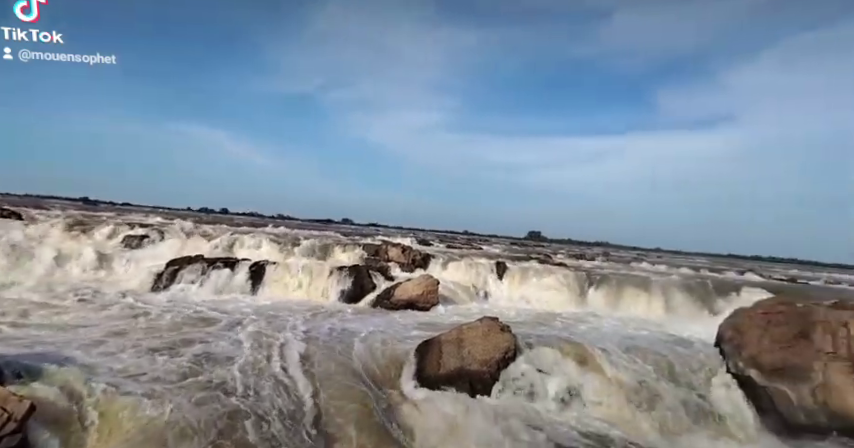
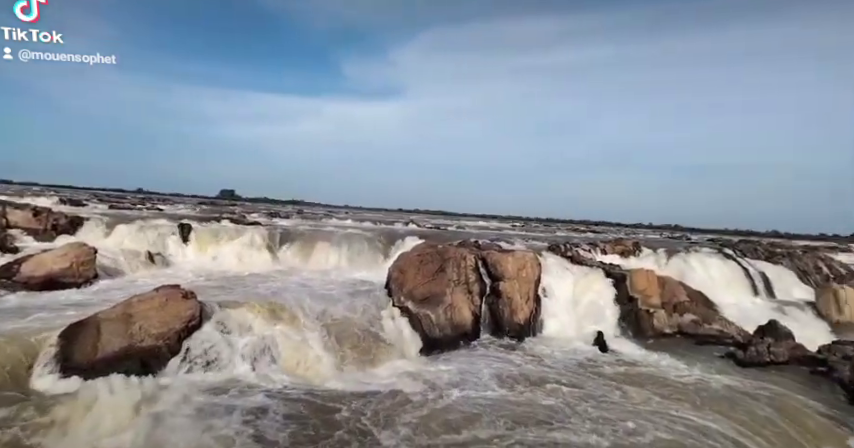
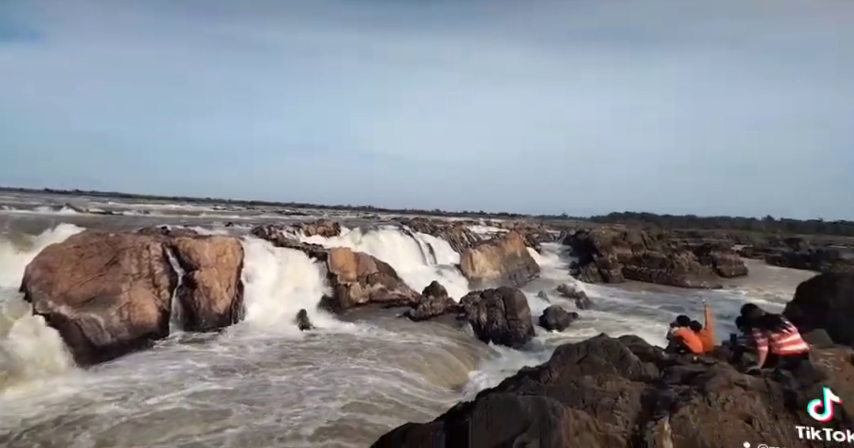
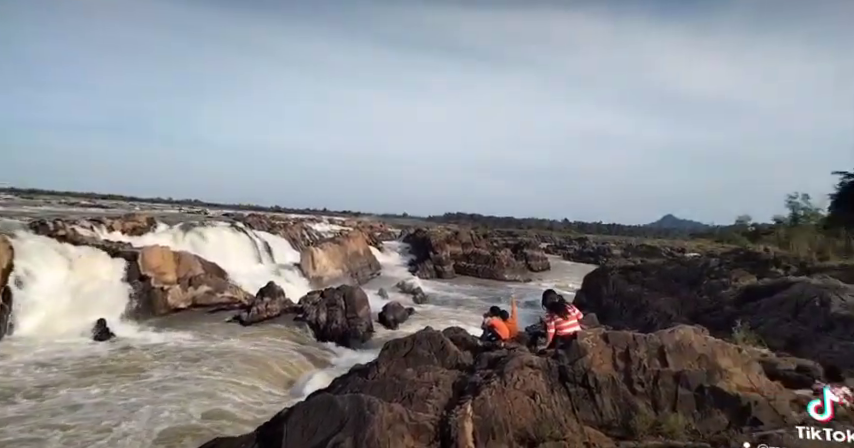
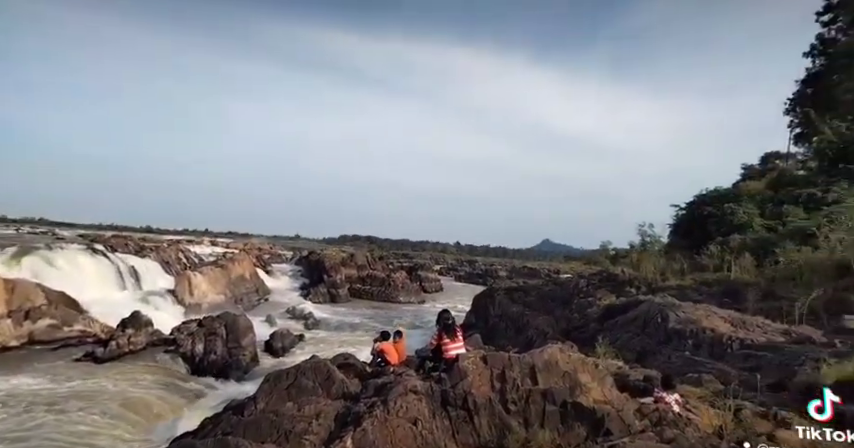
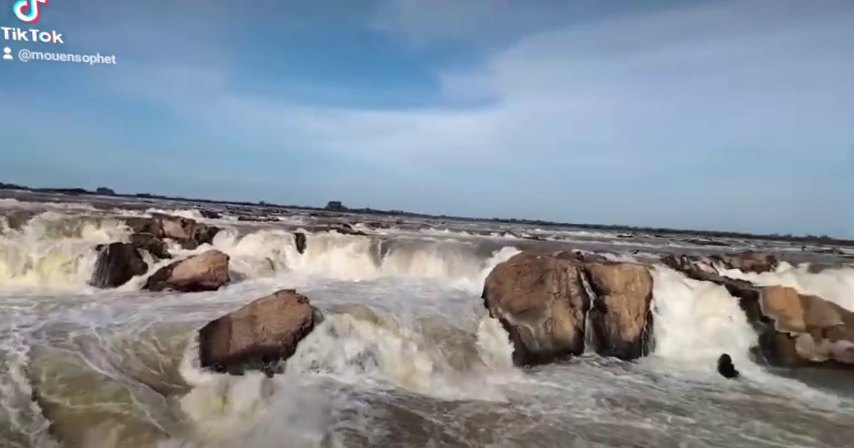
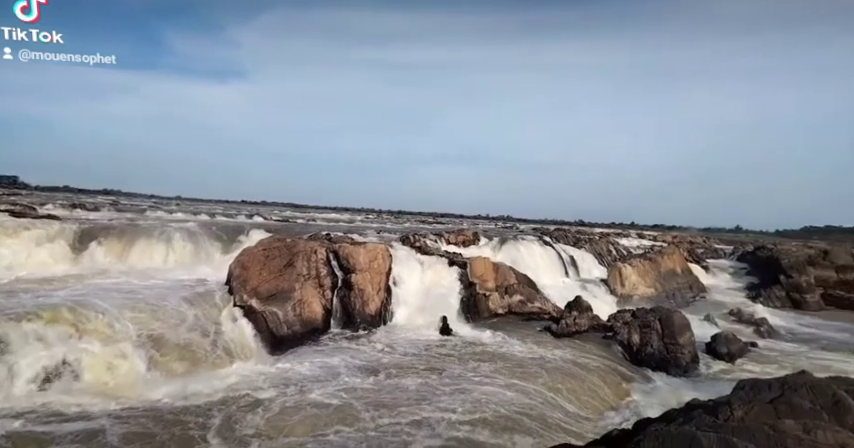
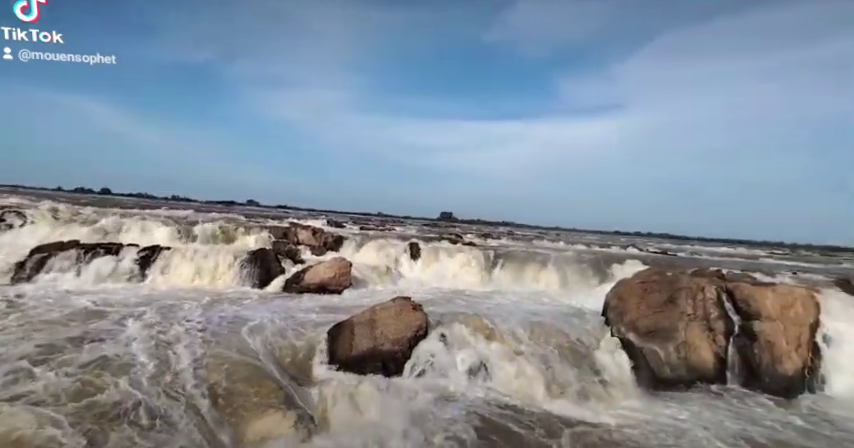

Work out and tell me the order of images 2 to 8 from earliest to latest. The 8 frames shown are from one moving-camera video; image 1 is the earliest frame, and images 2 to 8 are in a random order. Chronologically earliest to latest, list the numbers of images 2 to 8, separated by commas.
8, 6, 2, 7, 3, 4, 5
